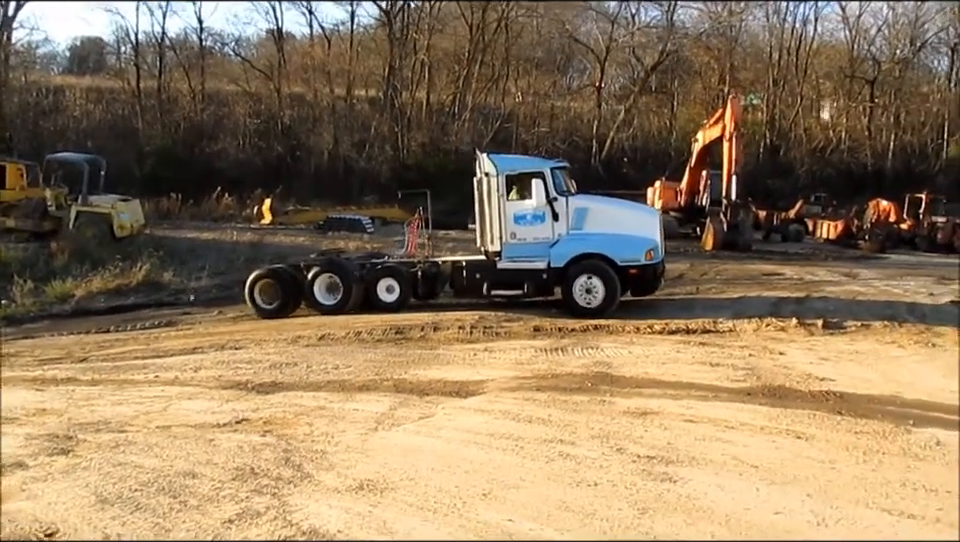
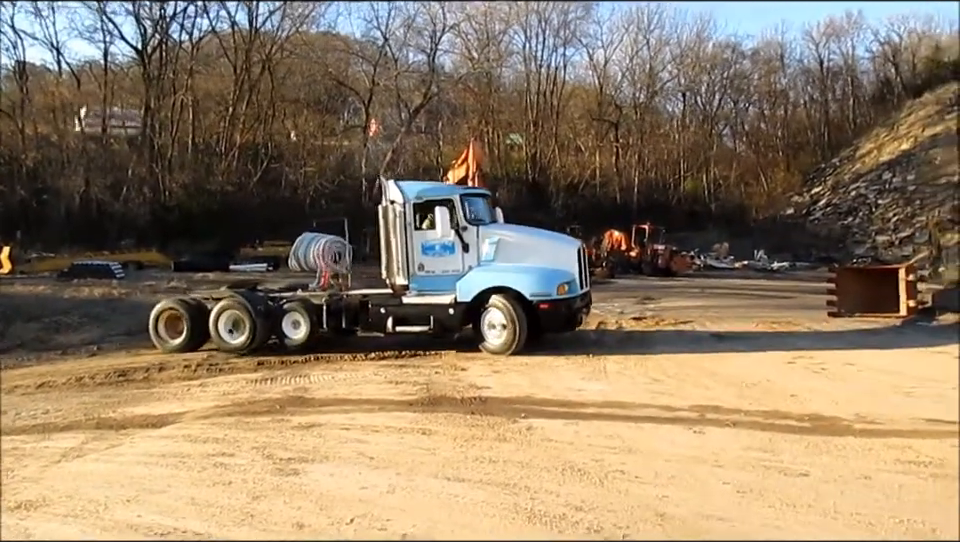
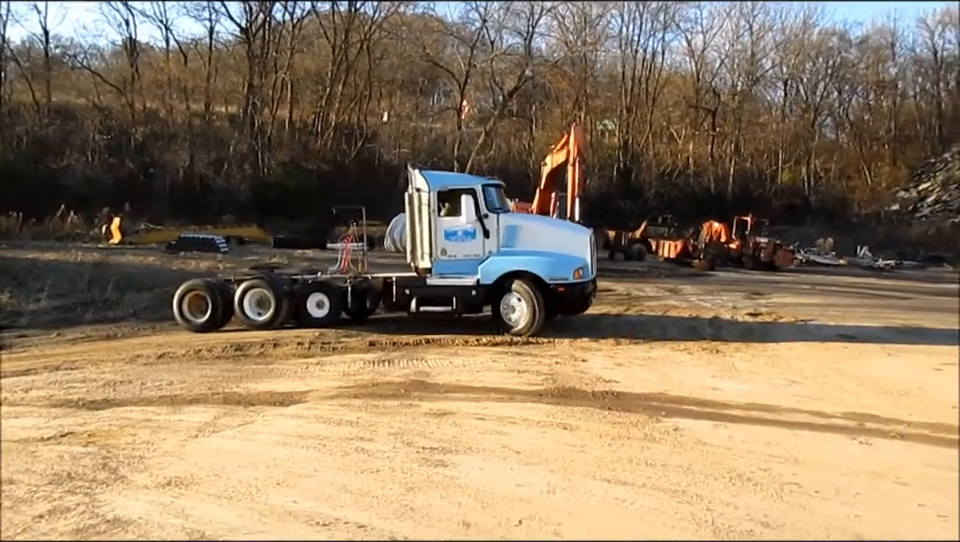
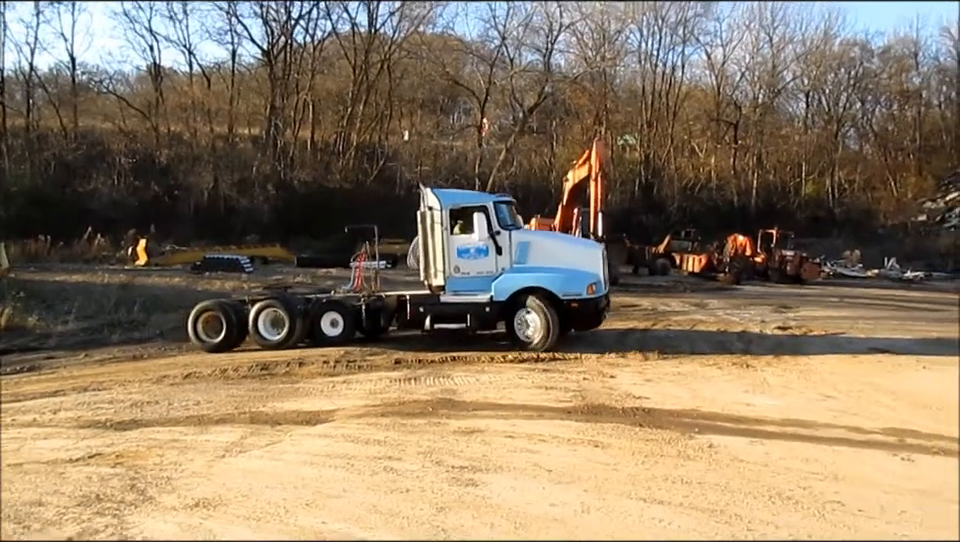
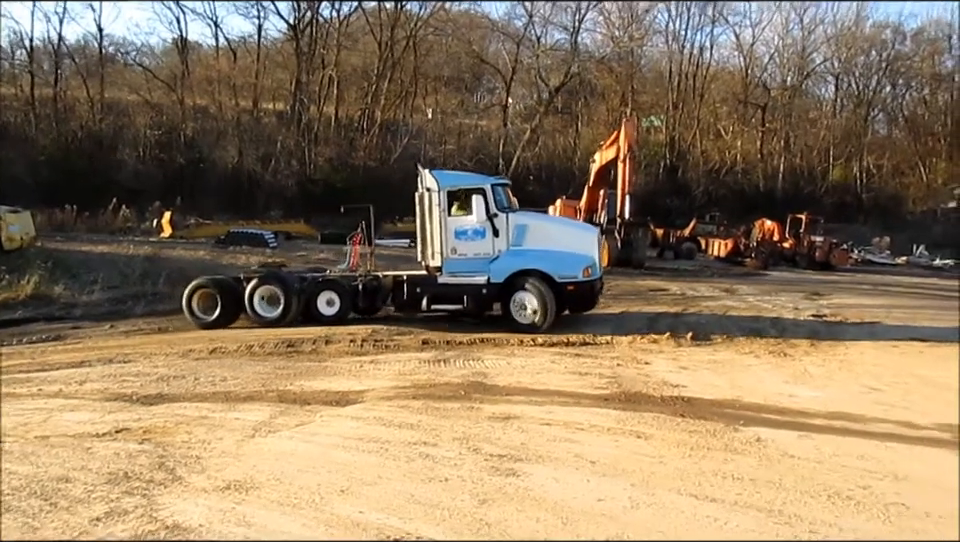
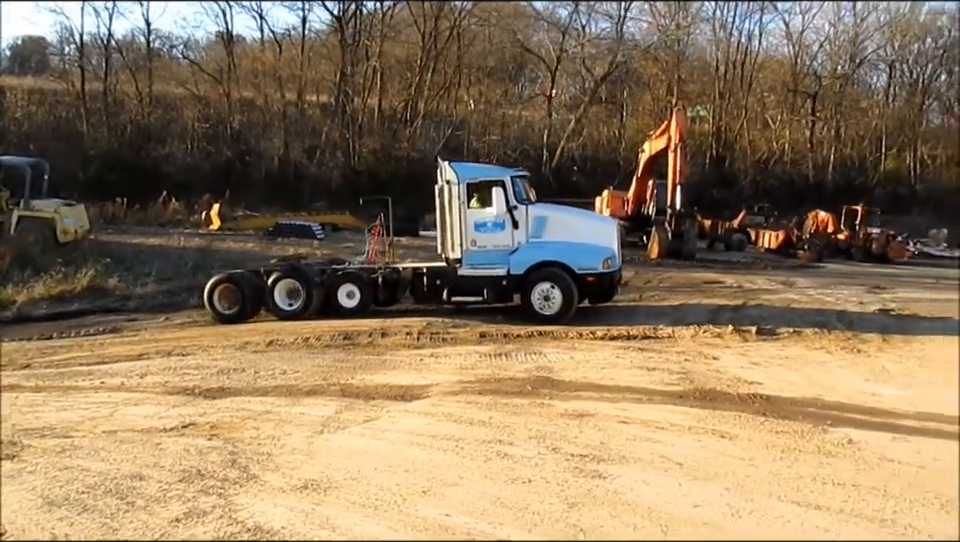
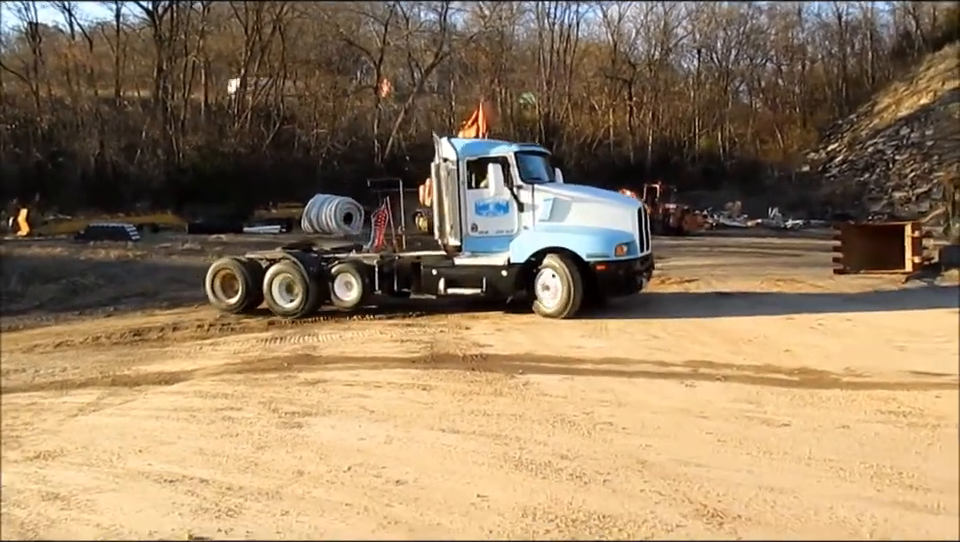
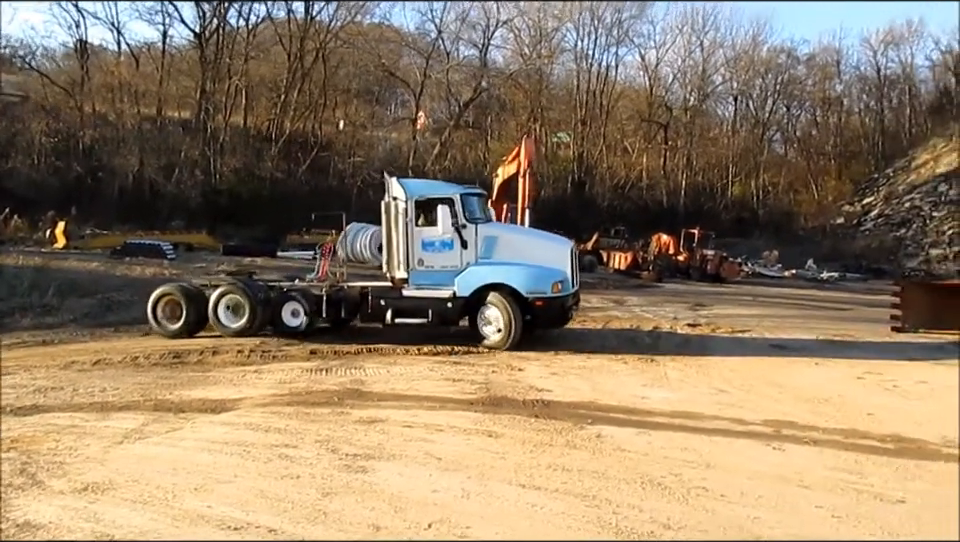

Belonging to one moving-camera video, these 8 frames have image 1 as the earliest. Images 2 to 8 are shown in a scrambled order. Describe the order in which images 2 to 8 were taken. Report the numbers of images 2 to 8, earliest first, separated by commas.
6, 5, 4, 3, 8, 2, 7
